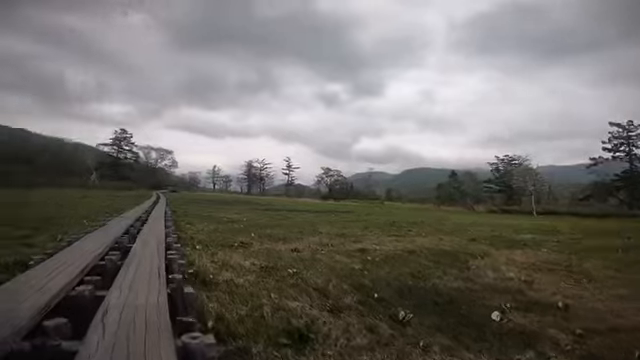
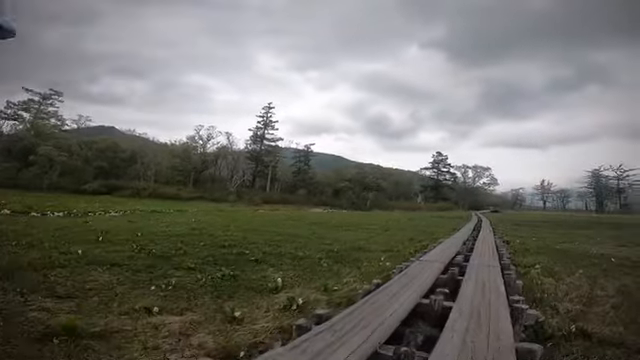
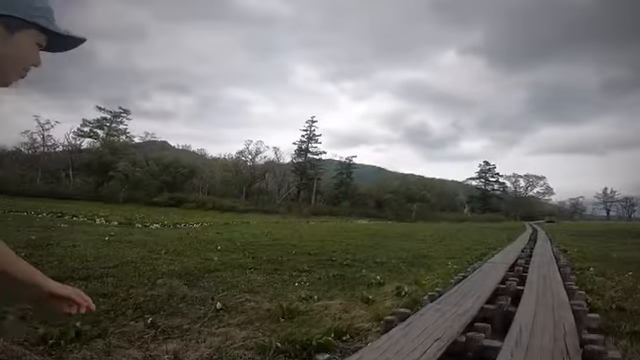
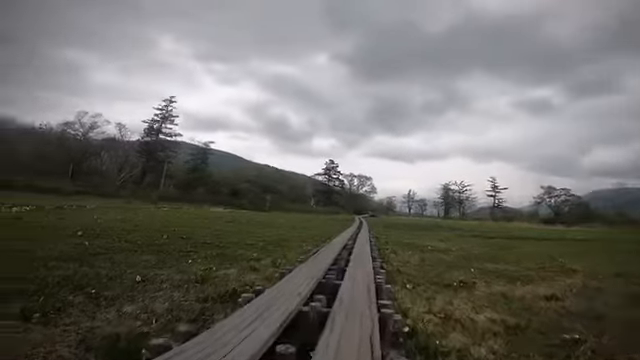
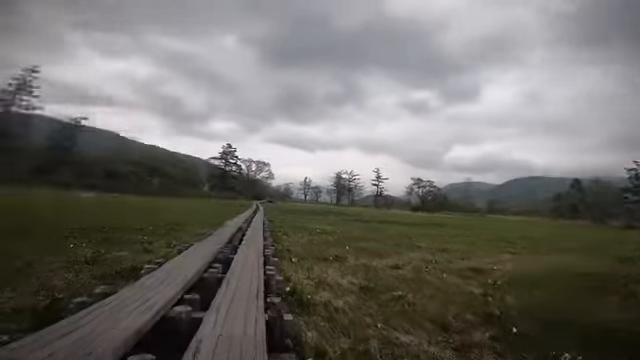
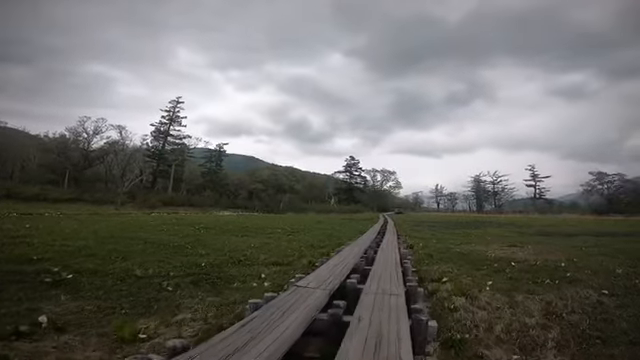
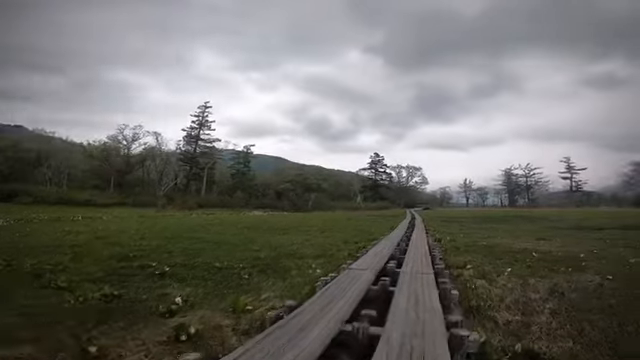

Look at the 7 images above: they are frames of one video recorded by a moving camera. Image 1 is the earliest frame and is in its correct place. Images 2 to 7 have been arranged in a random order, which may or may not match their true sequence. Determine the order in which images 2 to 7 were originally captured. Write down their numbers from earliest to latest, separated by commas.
5, 4, 3, 2, 7, 6
